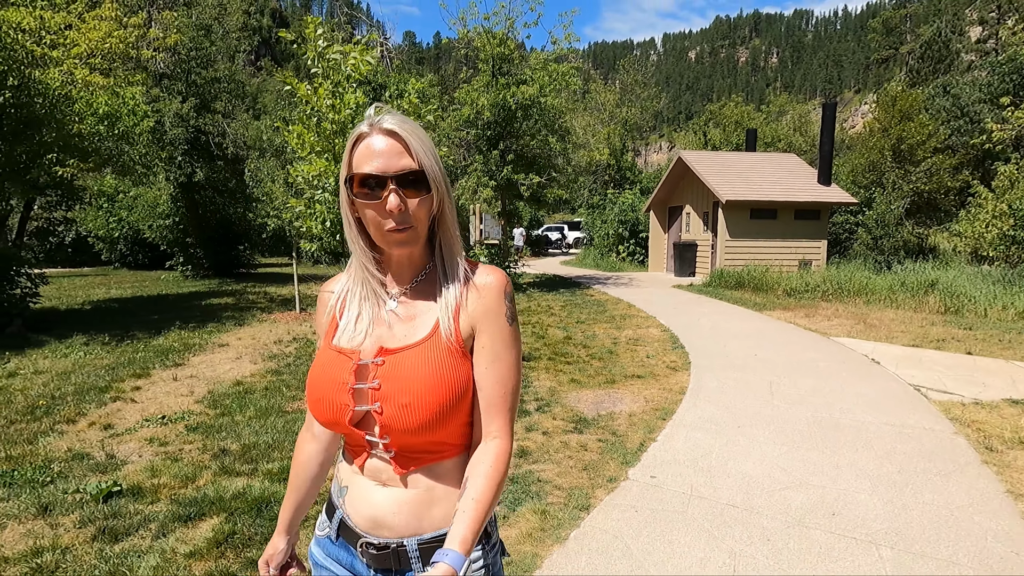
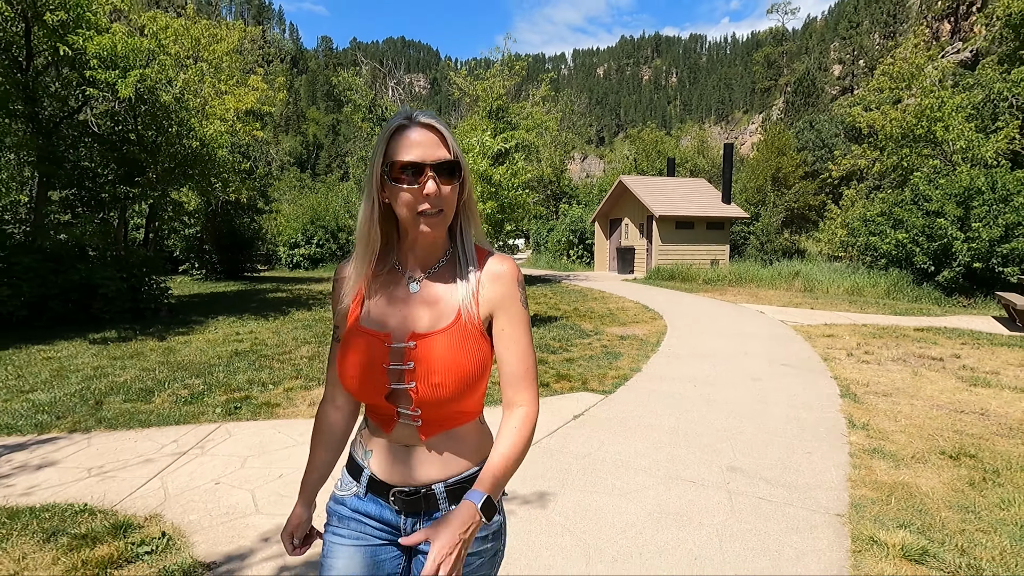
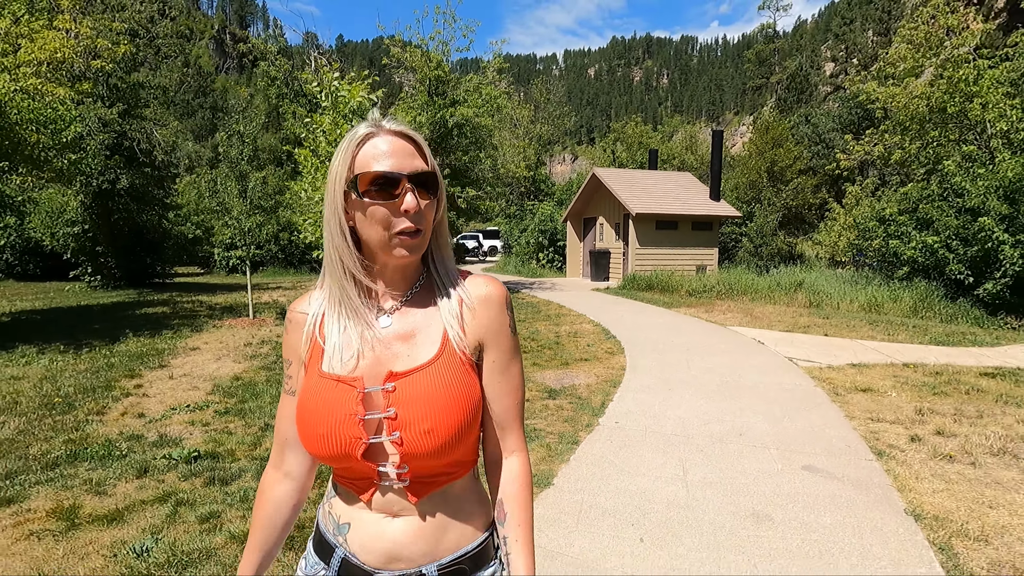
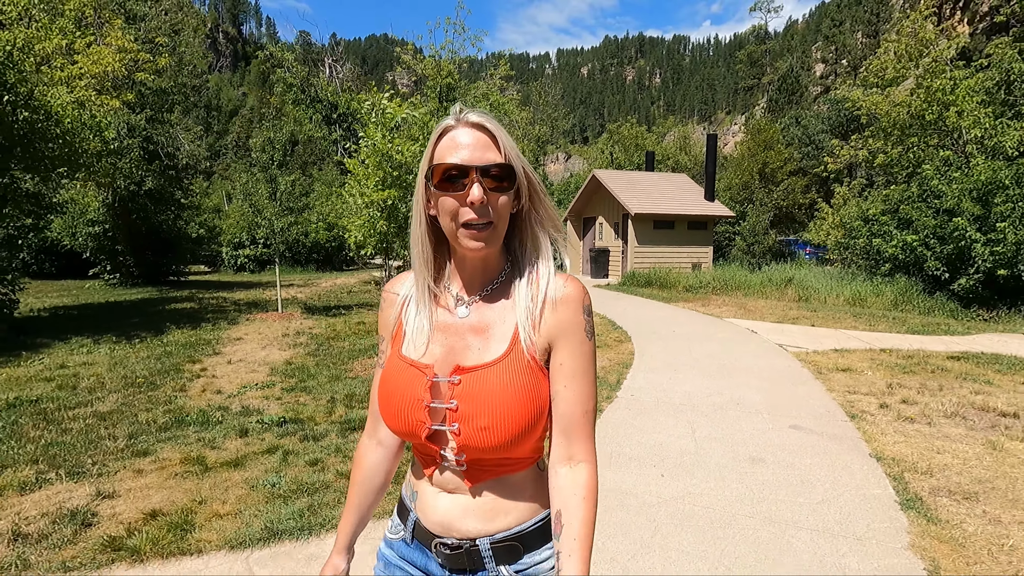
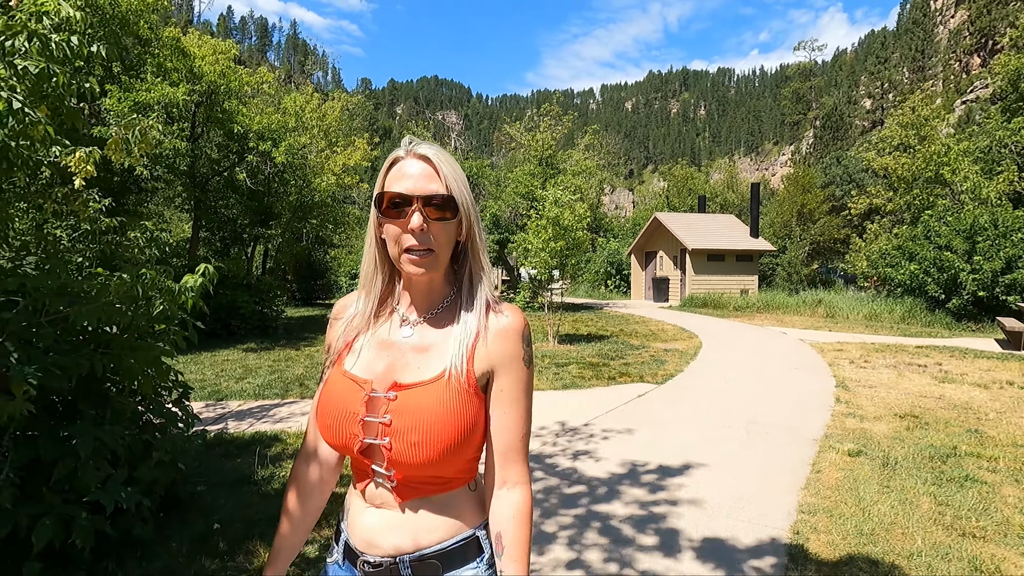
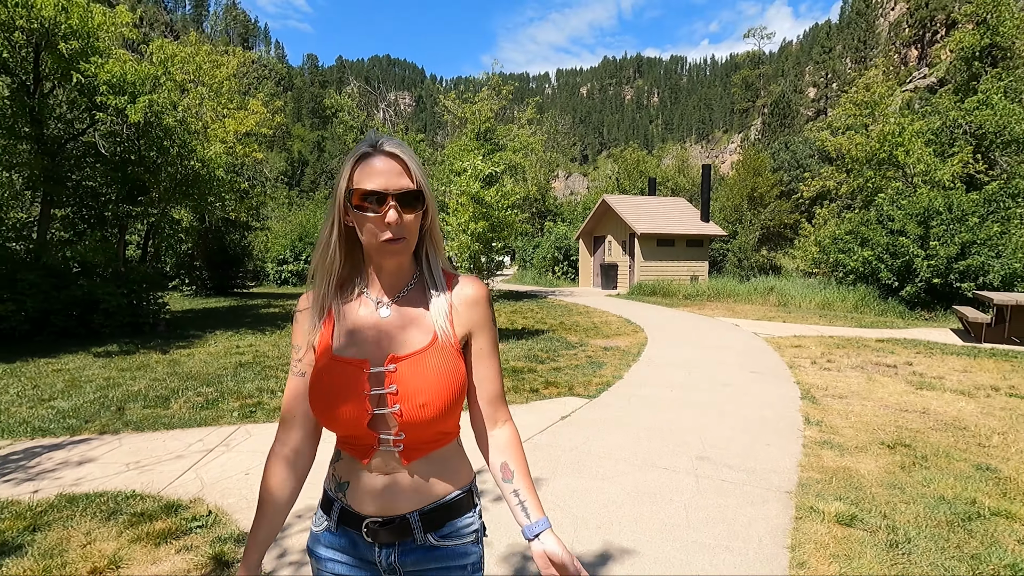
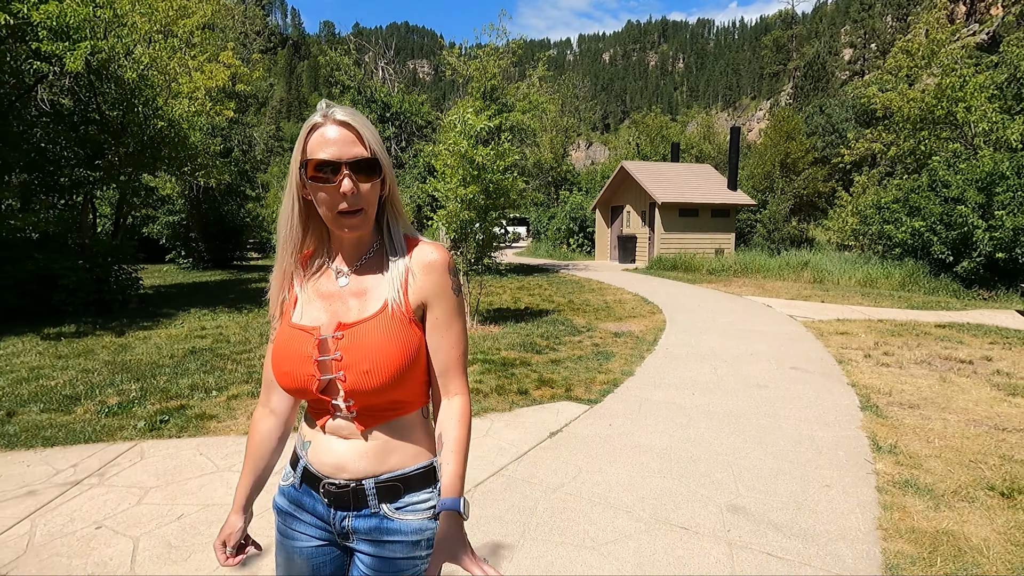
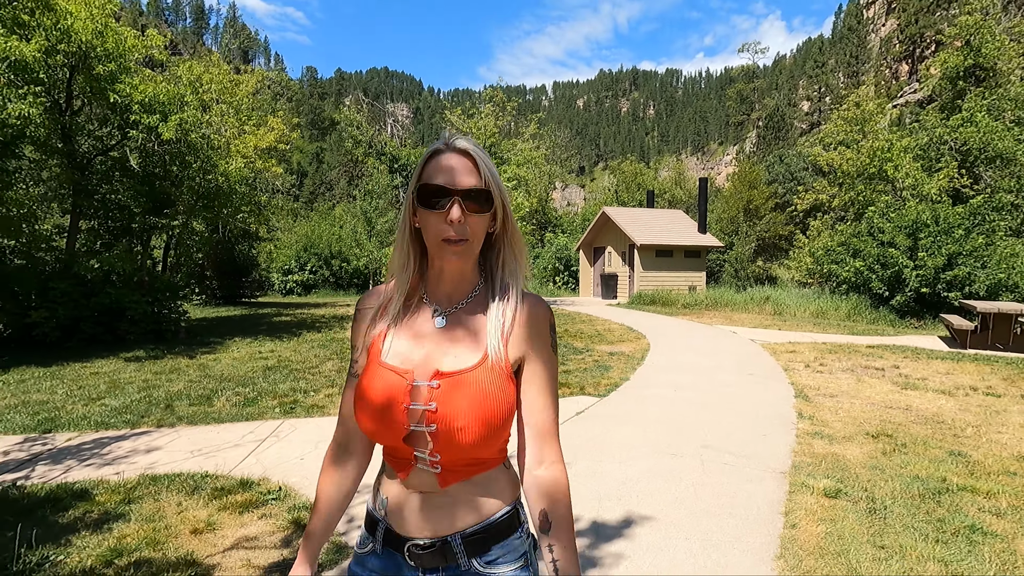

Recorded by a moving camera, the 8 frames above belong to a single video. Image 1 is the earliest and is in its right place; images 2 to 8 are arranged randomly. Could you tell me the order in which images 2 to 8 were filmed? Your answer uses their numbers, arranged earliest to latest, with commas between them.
3, 4, 7, 2, 6, 8, 5
